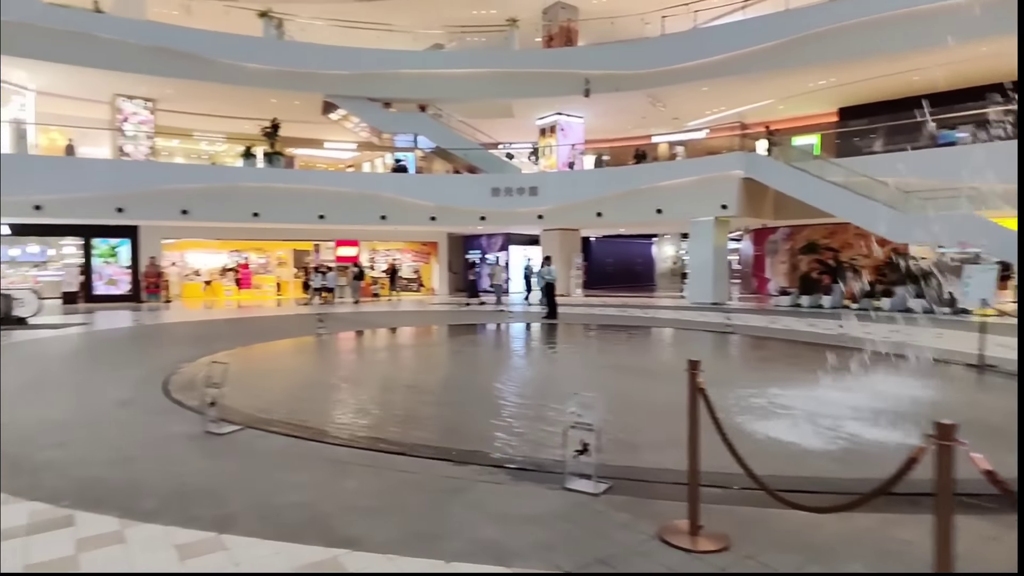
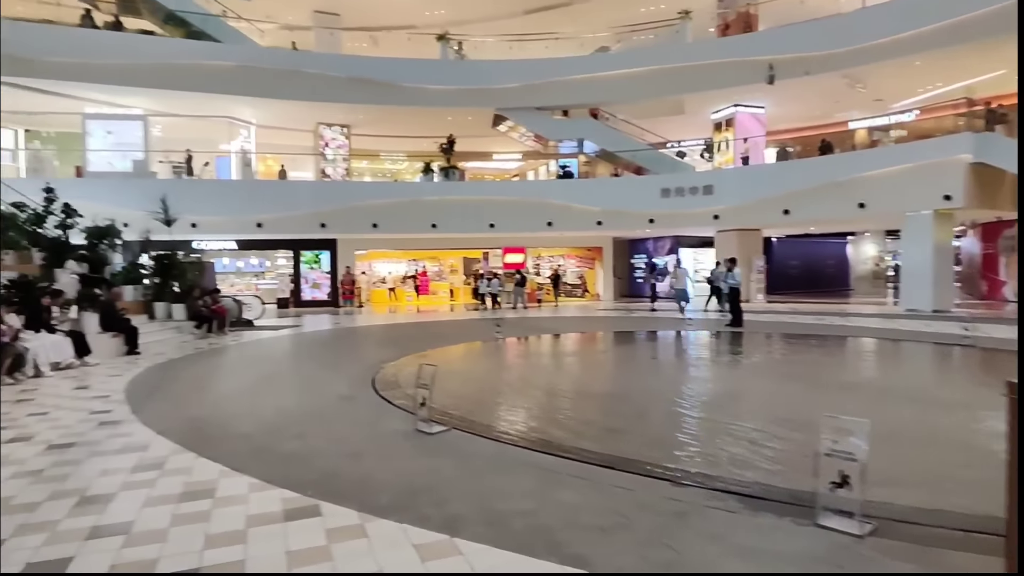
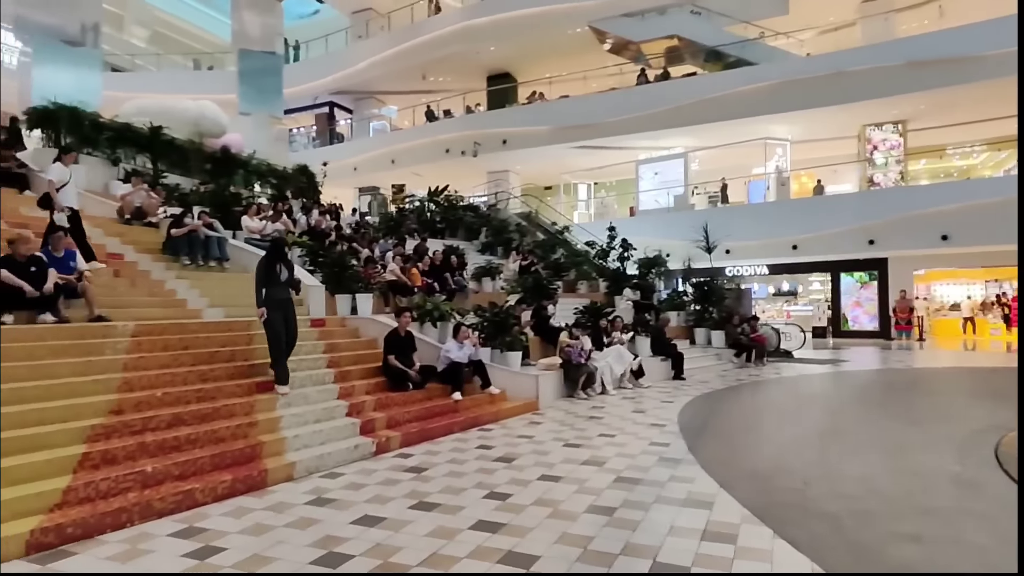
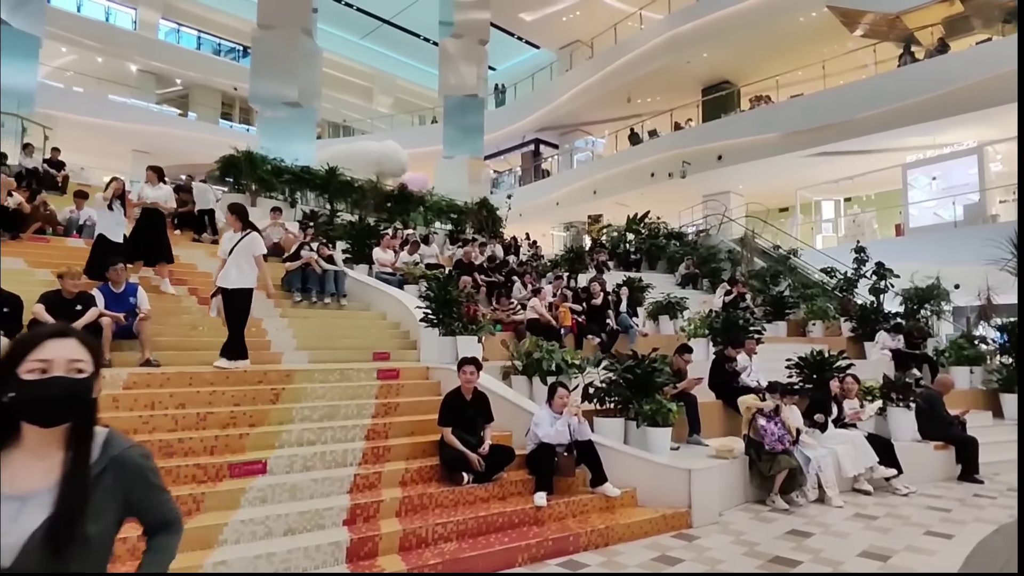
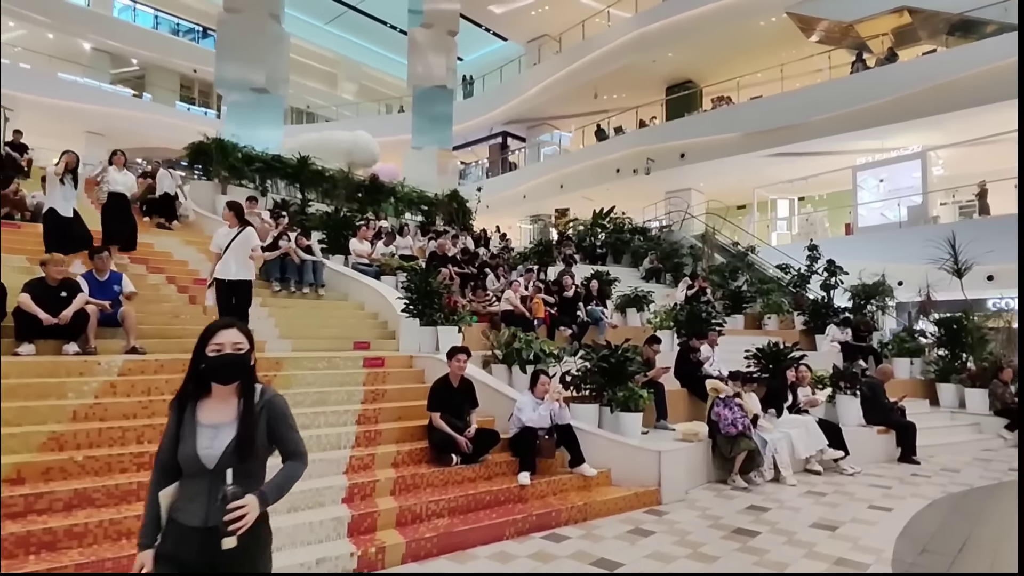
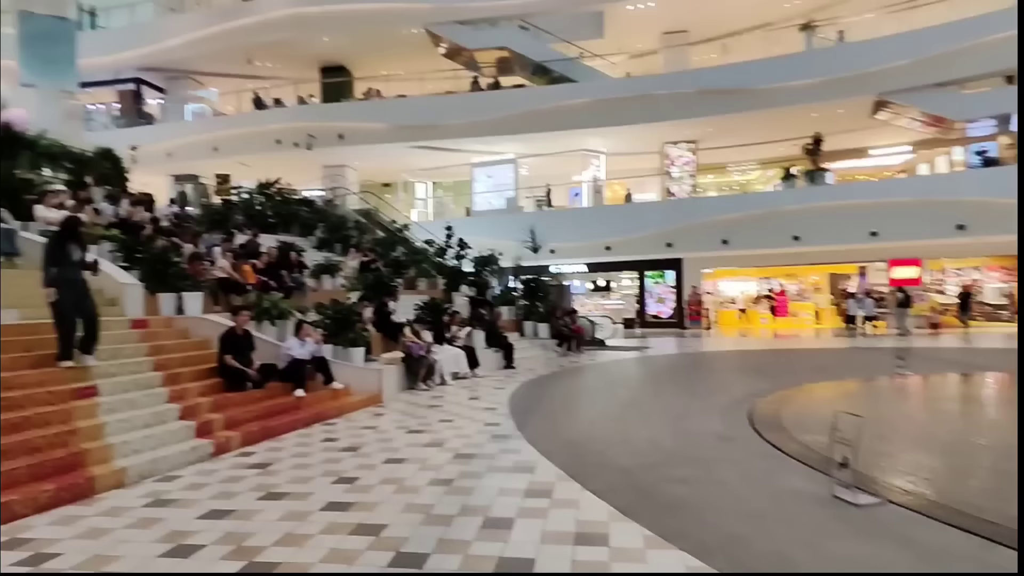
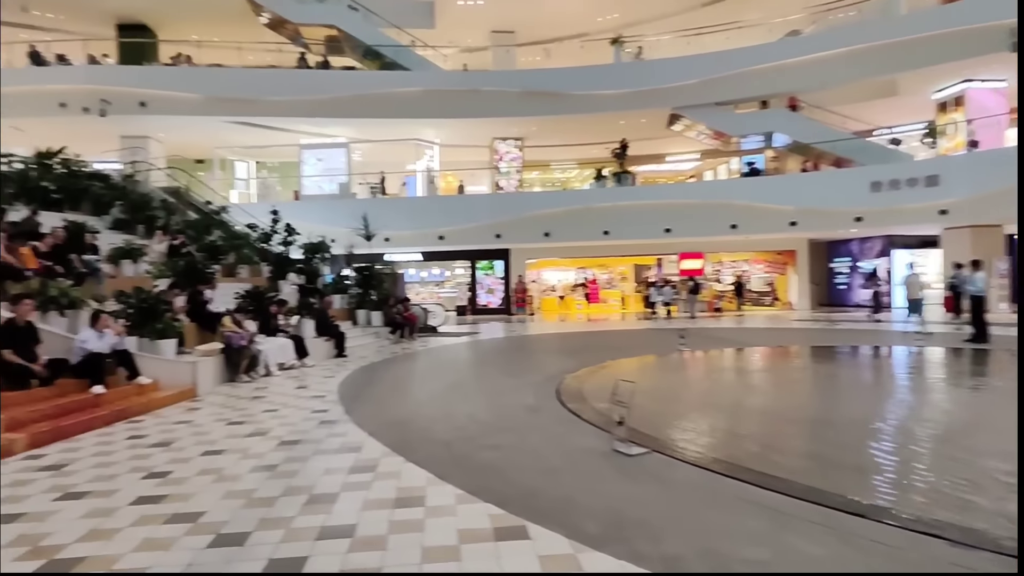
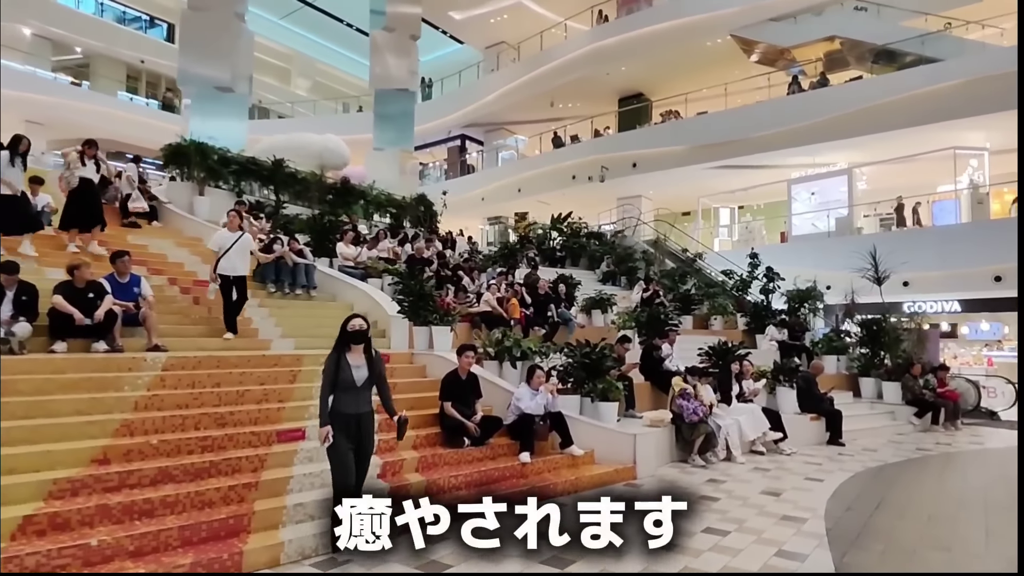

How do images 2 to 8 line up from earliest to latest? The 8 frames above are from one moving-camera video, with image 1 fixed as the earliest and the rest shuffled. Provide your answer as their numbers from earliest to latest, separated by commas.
2, 7, 6, 3, 8, 5, 4
